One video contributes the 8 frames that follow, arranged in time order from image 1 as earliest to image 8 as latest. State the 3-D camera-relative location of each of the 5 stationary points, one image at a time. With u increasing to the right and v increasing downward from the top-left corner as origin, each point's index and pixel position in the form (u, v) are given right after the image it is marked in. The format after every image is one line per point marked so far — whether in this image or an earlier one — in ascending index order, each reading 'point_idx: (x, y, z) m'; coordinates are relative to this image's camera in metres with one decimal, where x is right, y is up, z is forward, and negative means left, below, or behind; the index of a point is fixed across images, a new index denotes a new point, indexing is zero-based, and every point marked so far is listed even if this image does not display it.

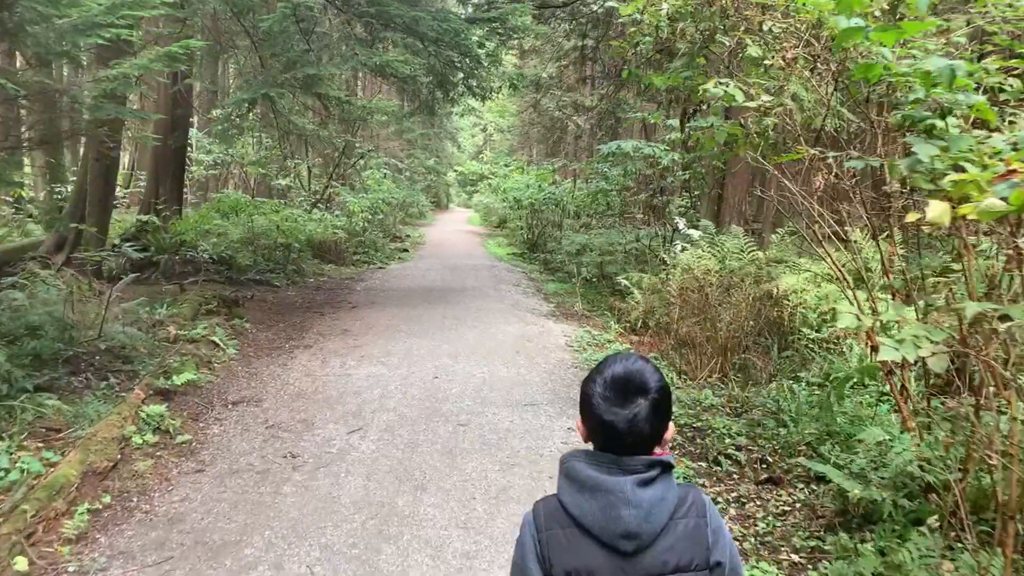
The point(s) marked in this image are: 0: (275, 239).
0: (-3.6, +0.7, +13.1) m
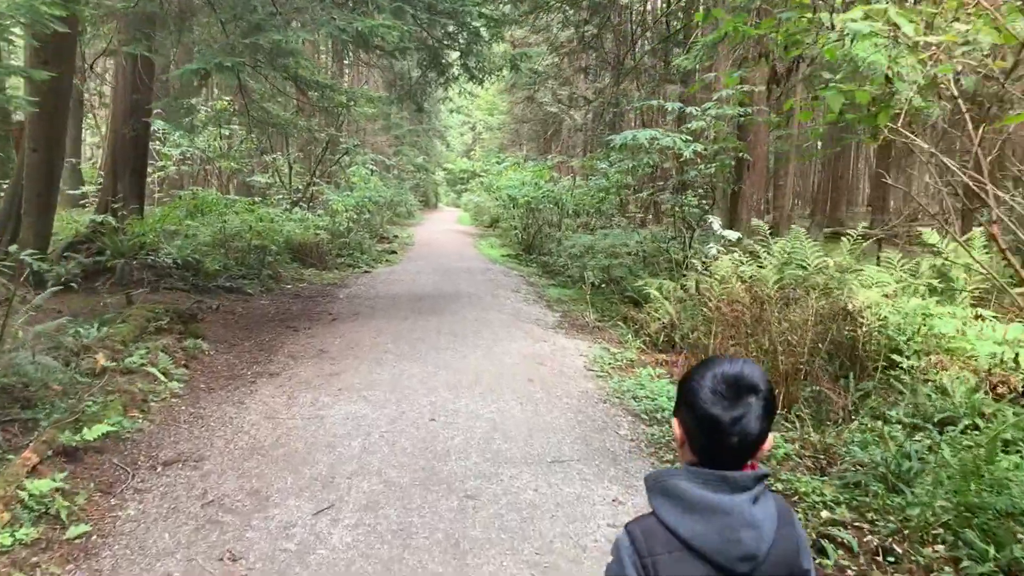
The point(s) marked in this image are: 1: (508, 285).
0: (-3.6, +0.6, +11.8) m
1: (-0.1, 0.0, +13.0) m
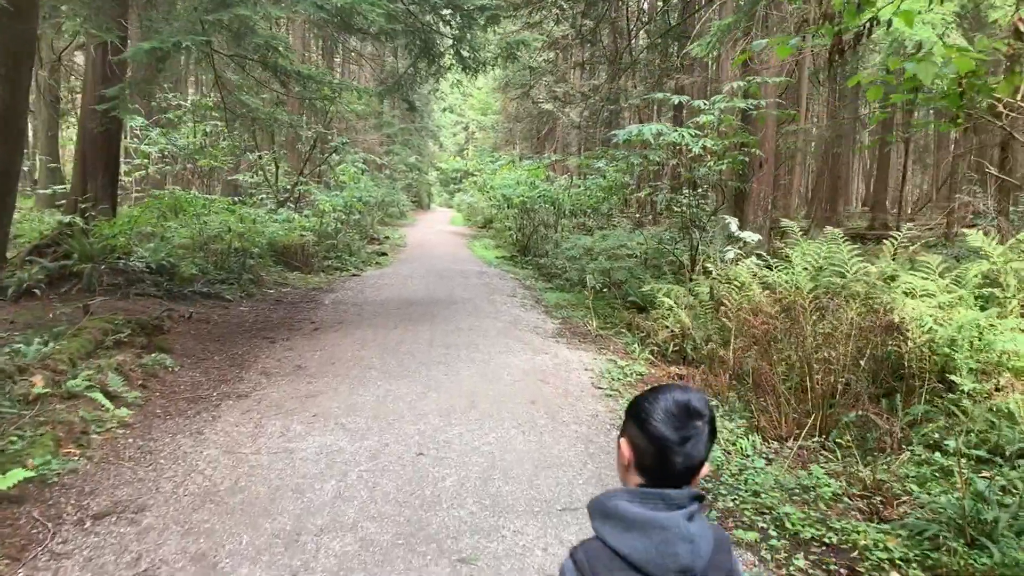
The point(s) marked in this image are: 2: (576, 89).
0: (-3.6, +0.6, +11.1) m
1: (-0.1, 0.0, +12.3) m
2: (+1.5, +4.4, +19.4) m
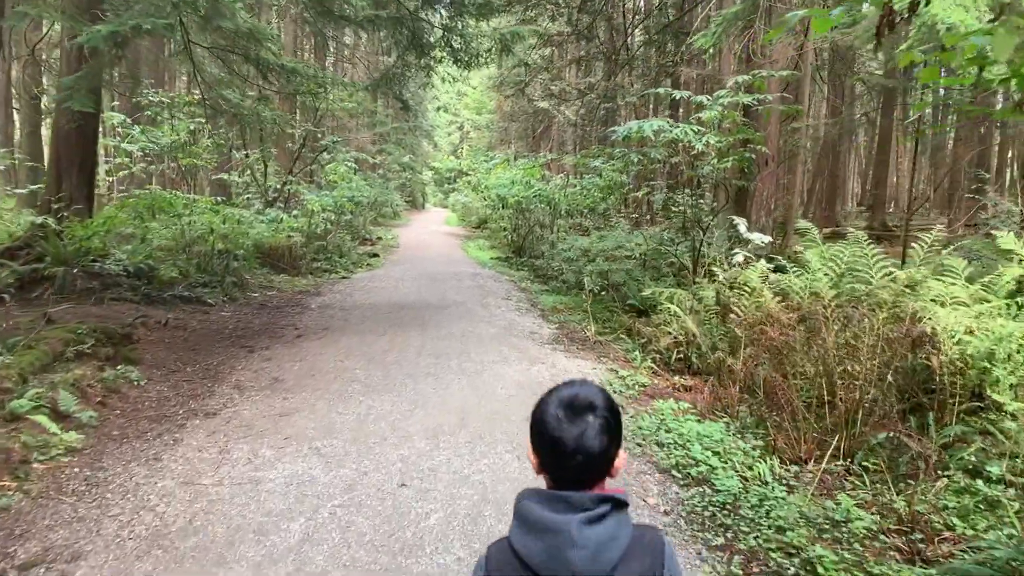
0: (-3.7, +0.5, +10.7) m
1: (-0.2, -0.1, +11.9) m
2: (+1.3, +4.4, +19.0) m
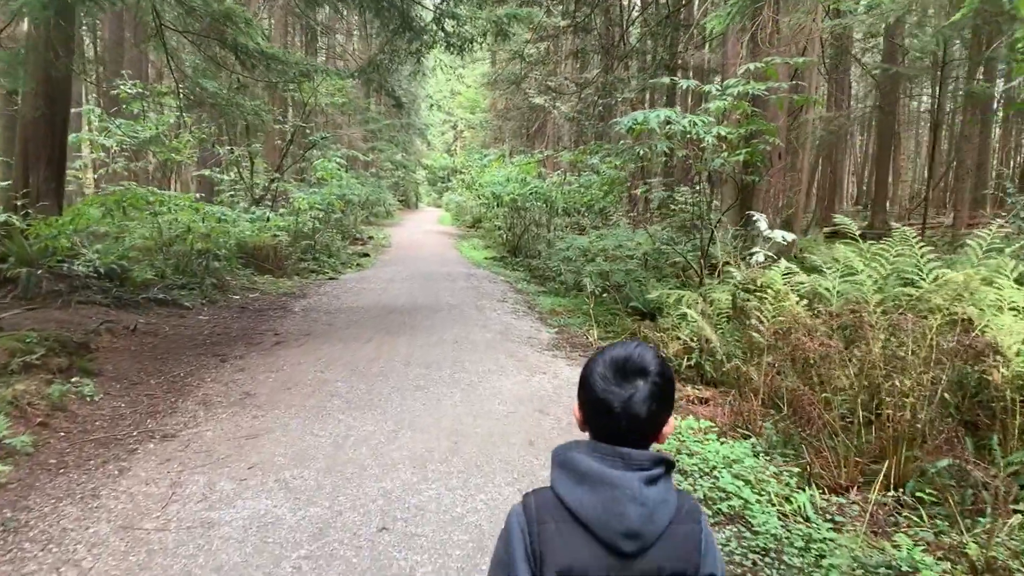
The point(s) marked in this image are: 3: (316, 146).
0: (-3.7, +0.5, +10.1) m
1: (-0.2, -0.1, +11.3) m
2: (+1.2, +4.4, +18.4) m
3: (-3.6, +2.6, +16.3) m
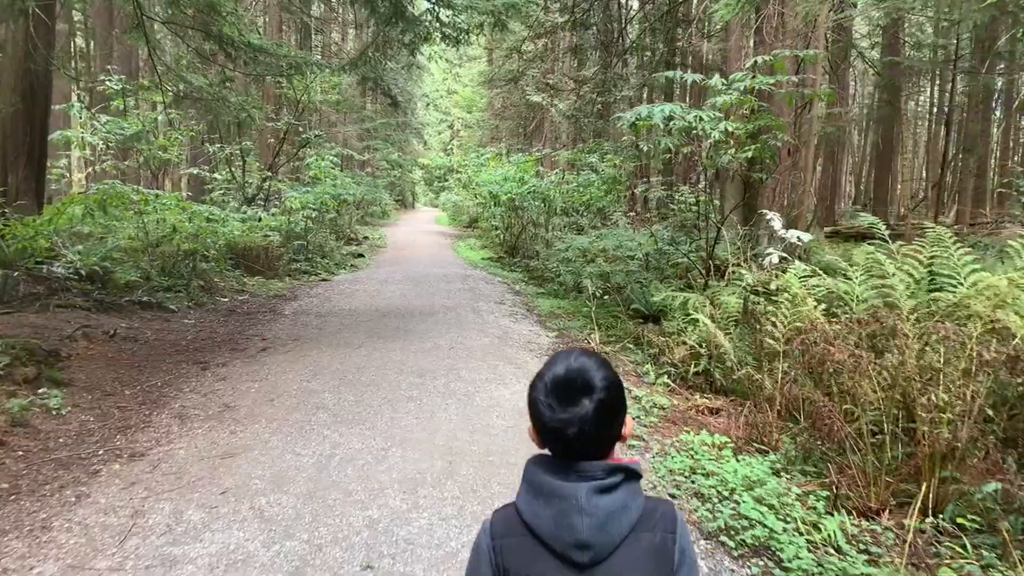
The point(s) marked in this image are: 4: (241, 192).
0: (-3.8, +0.5, +9.8) m
1: (-0.3, -0.1, +11.0) m
2: (+1.2, +4.4, +18.1) m
3: (-3.7, +2.6, +15.9) m
4: (-4.4, +1.6, +14.4) m
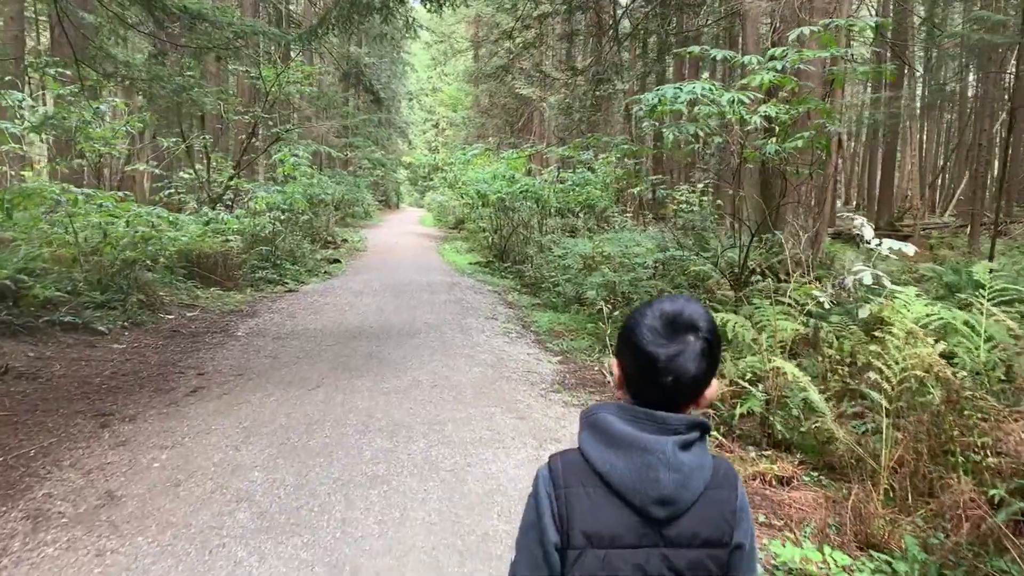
0: (-3.8, +0.3, +8.3) m
1: (-0.4, -0.2, +9.7) m
2: (+1.0, +4.2, +16.8) m
3: (-3.9, +2.5, +14.5) m
4: (-4.6, +1.4, +12.9) m
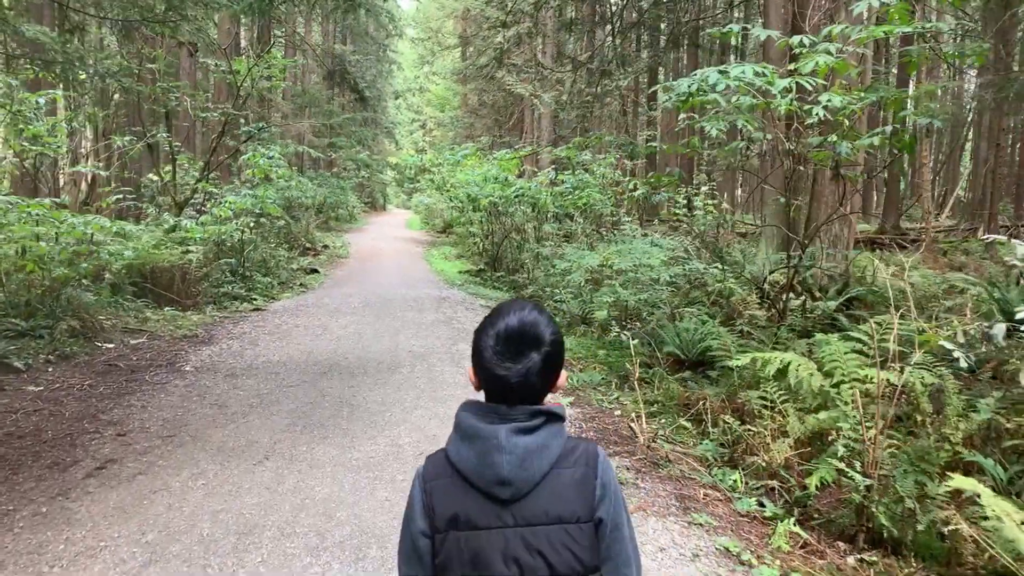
0: (-3.8, +0.1, +7.1) m
1: (-0.4, -0.4, +8.4) m
2: (+0.8, +4.0, +15.6) m
3: (-4.0, +2.3, +13.3) m
4: (-4.7, +1.2, +11.7) m
